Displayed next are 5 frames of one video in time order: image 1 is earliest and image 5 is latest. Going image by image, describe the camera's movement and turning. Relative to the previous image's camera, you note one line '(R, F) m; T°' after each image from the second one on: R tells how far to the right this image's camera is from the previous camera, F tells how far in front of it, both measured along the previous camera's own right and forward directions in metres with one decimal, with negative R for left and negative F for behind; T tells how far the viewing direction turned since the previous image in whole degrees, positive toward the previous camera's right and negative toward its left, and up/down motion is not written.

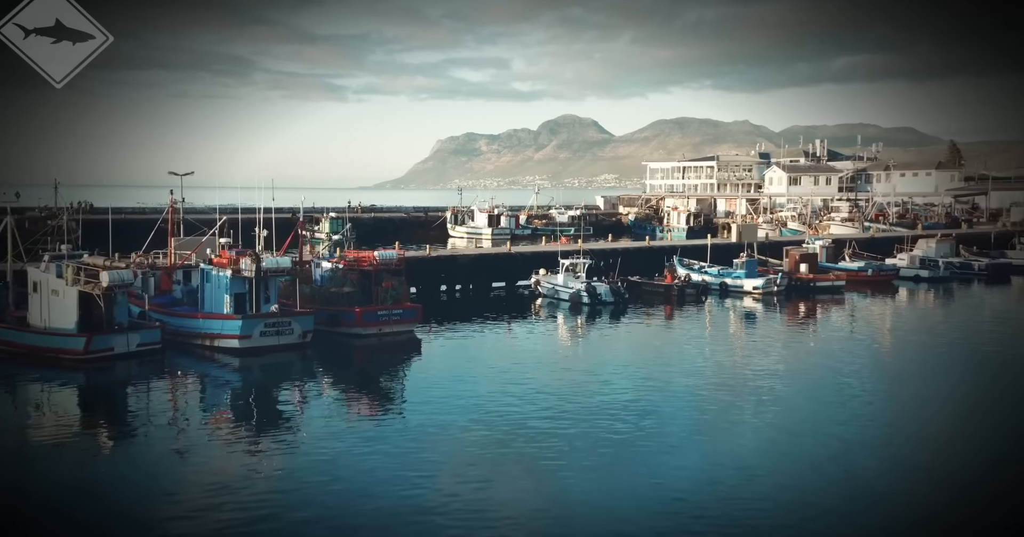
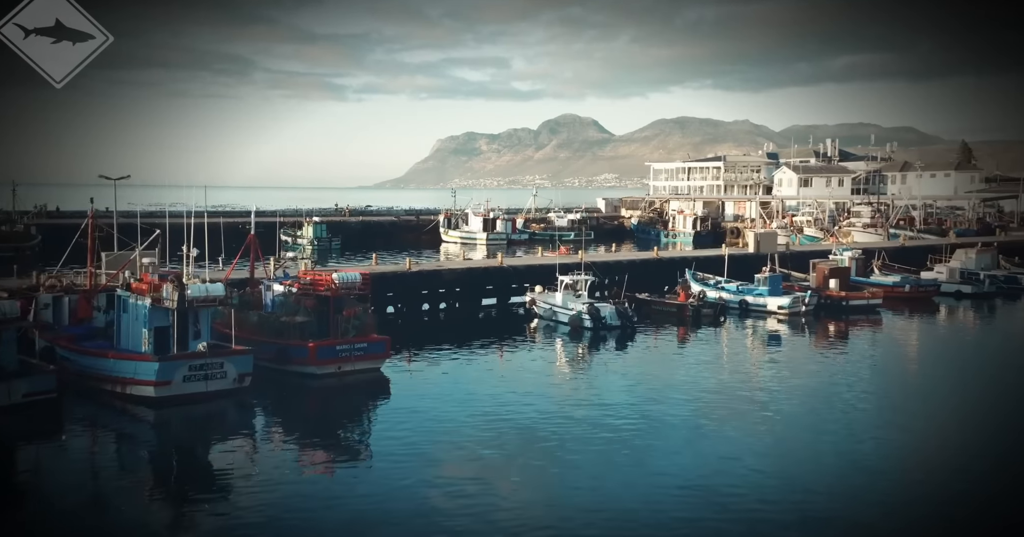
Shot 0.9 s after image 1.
(+0.3, +4.1) m; 0°
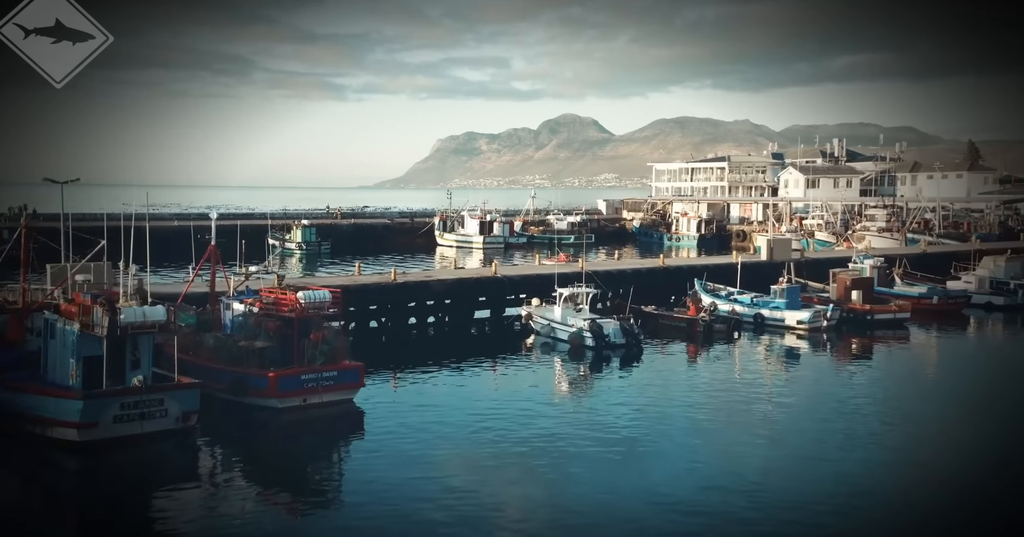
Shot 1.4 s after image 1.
(+0.2, +2.5) m; 0°
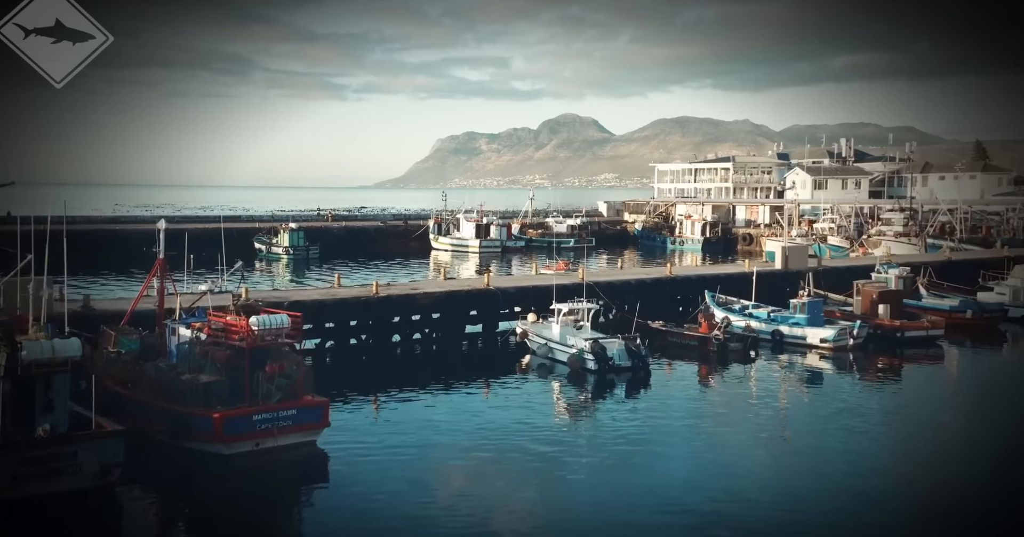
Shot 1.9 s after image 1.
(+0.2, +2.6) m; 0°
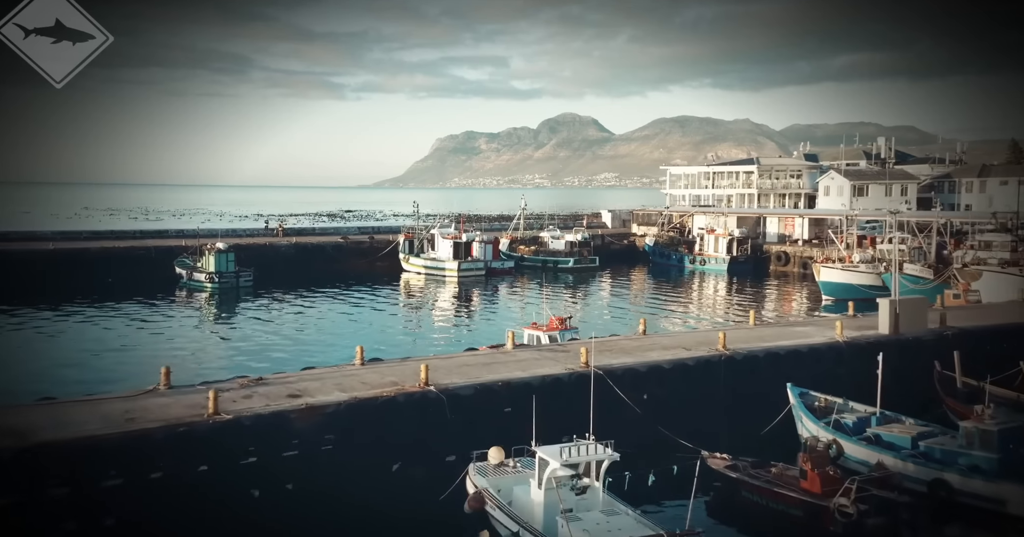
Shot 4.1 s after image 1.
(+0.8, +11.5) m; 0°
